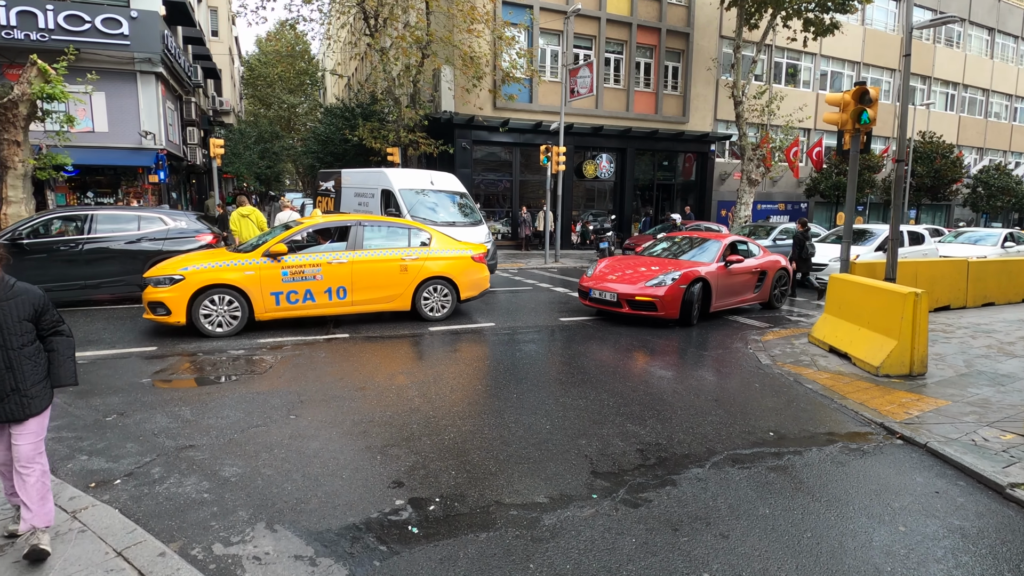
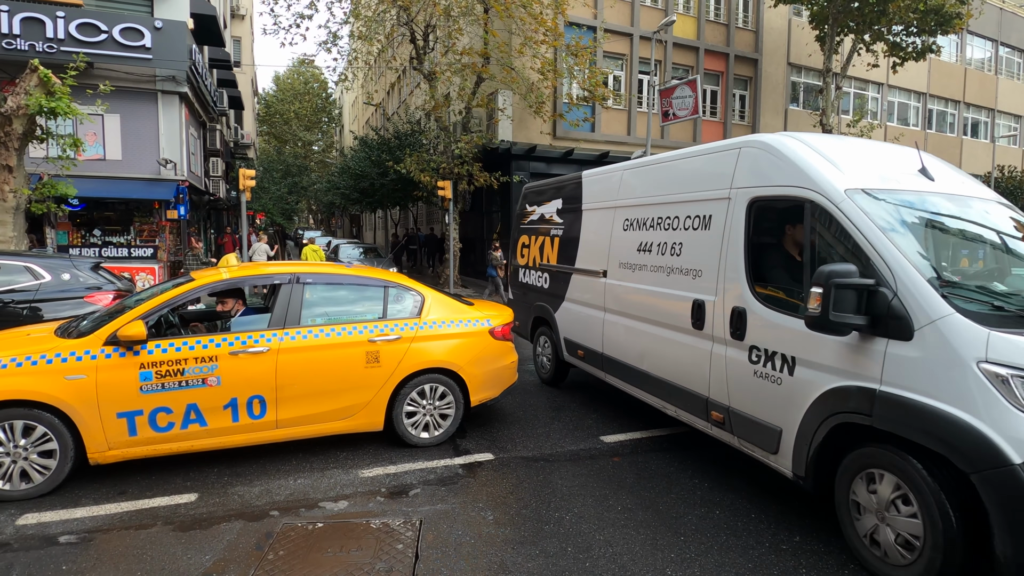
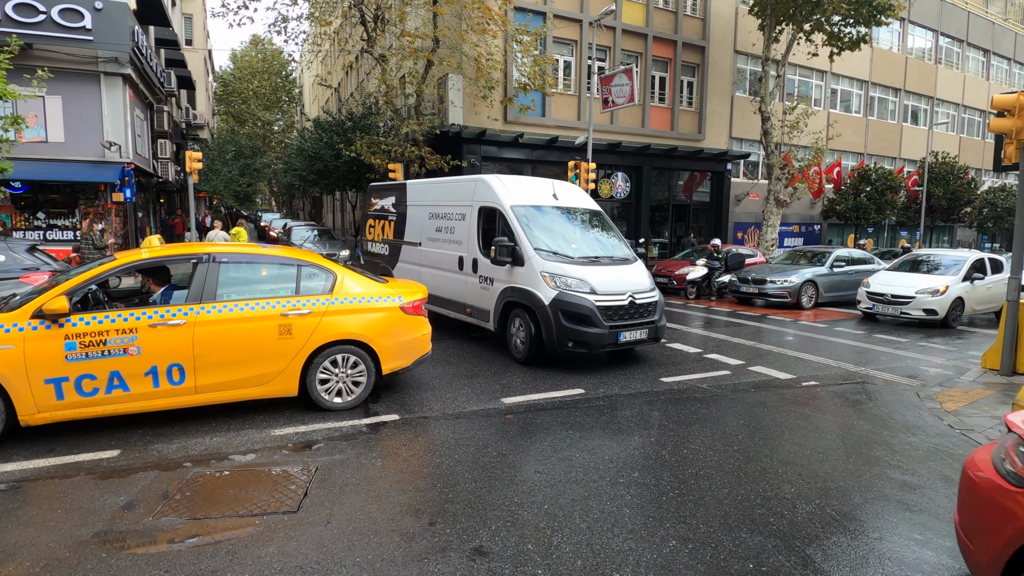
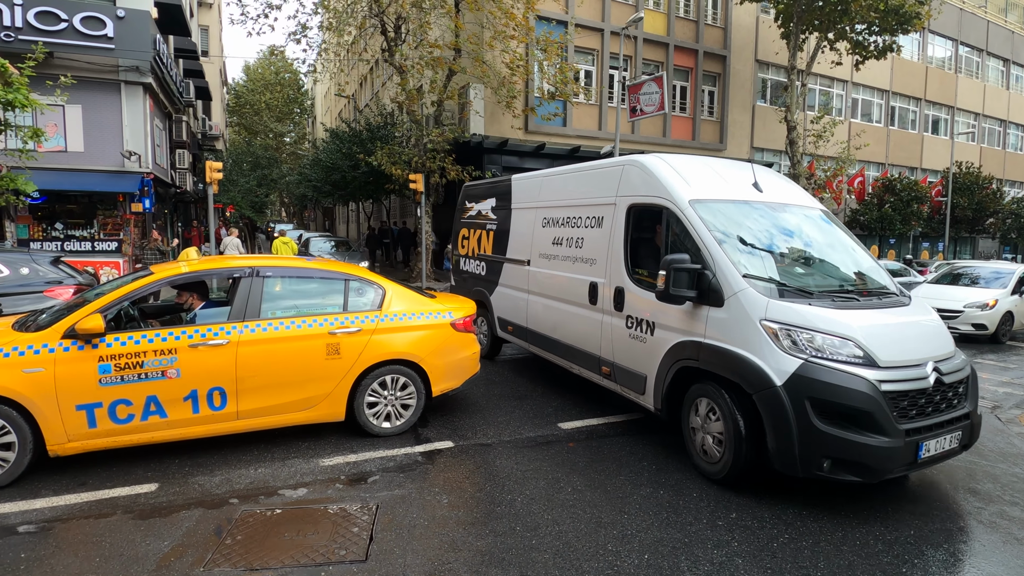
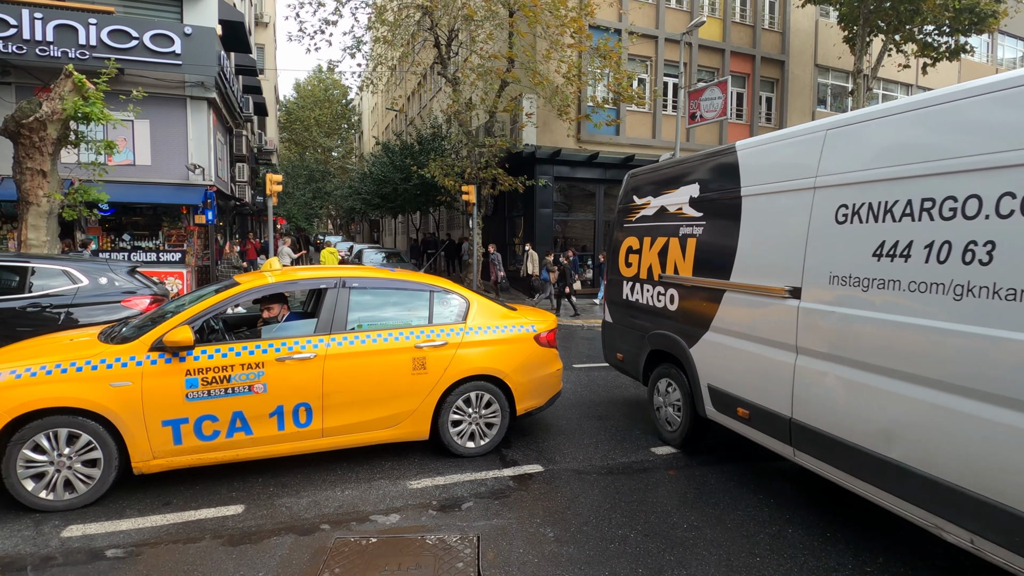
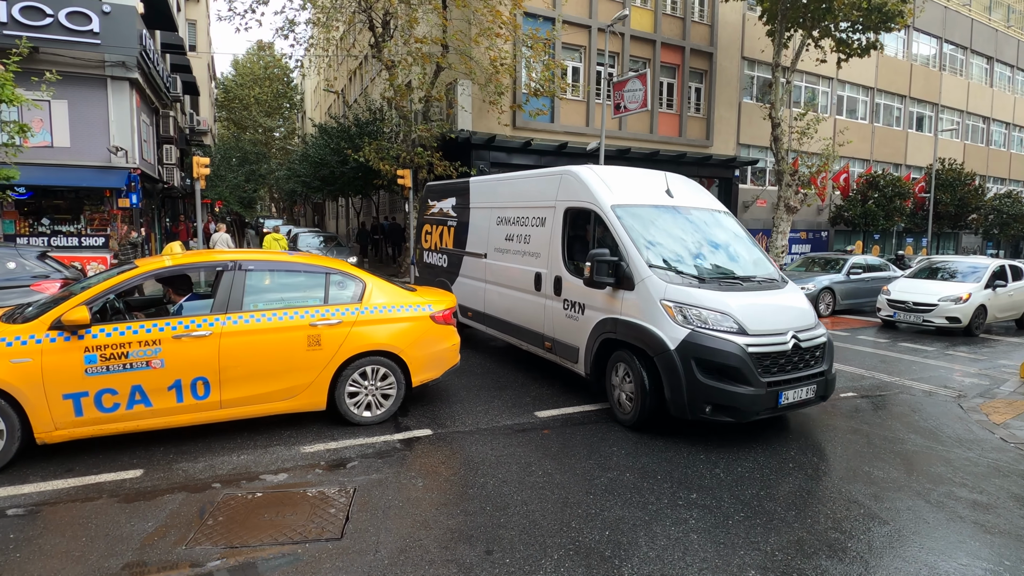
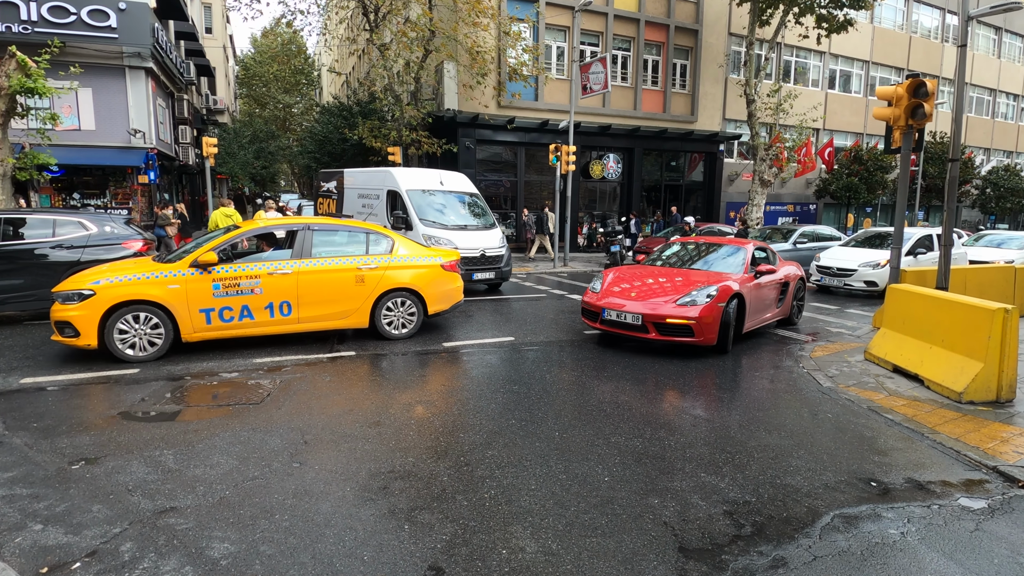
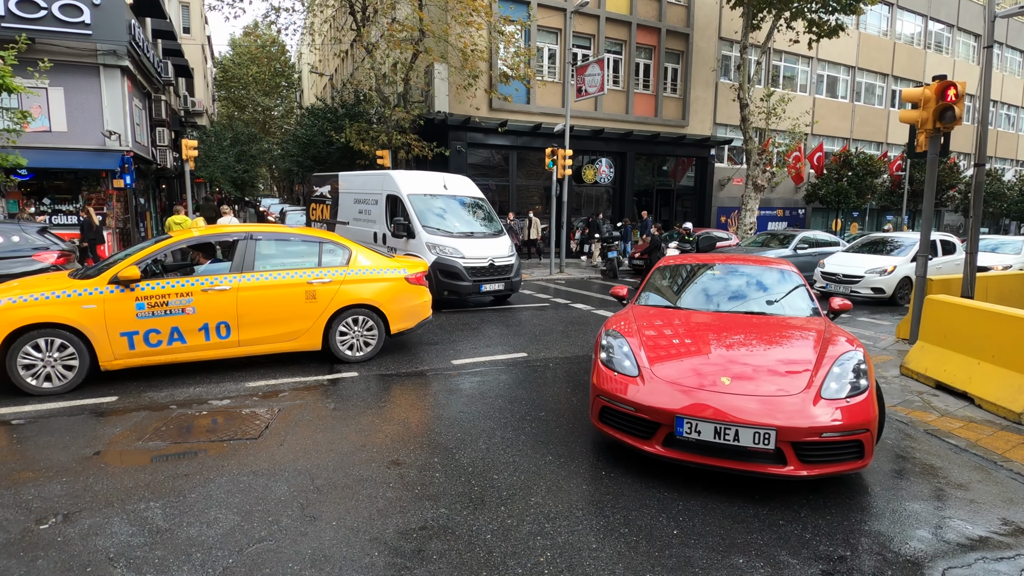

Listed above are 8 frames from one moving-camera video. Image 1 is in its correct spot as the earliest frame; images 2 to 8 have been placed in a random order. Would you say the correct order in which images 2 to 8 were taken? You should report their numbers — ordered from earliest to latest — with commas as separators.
7, 8, 3, 6, 4, 2, 5
